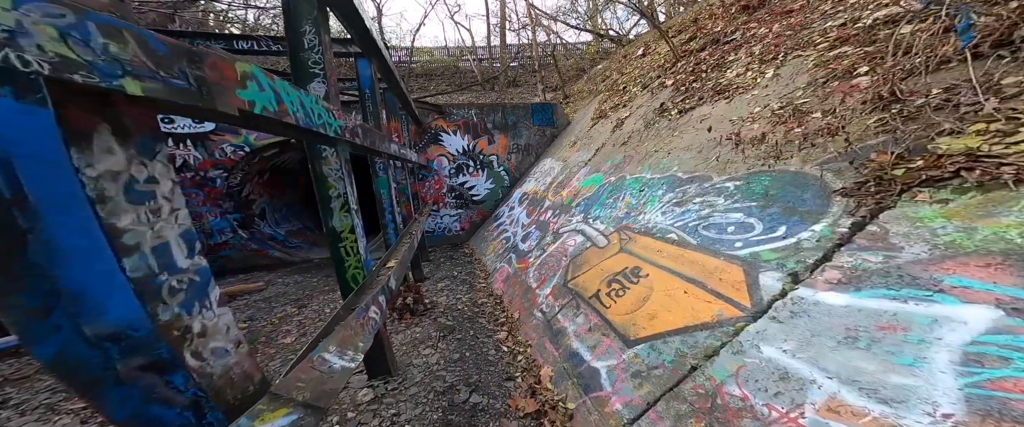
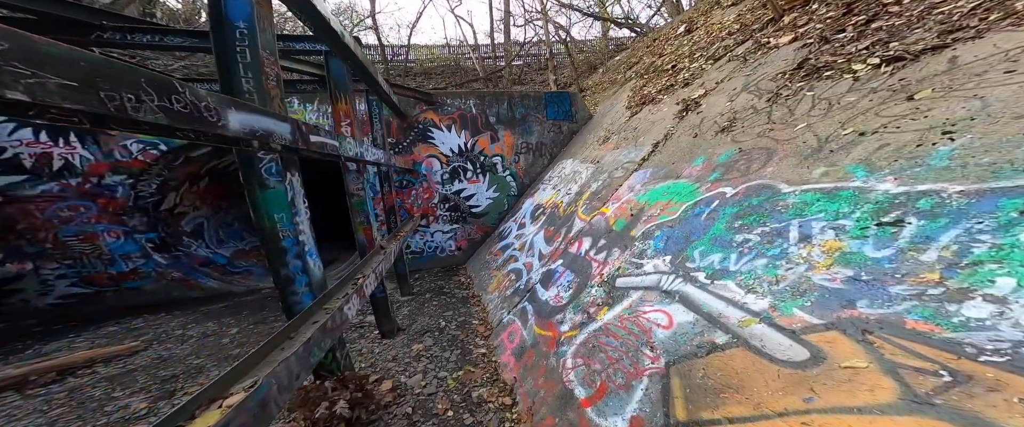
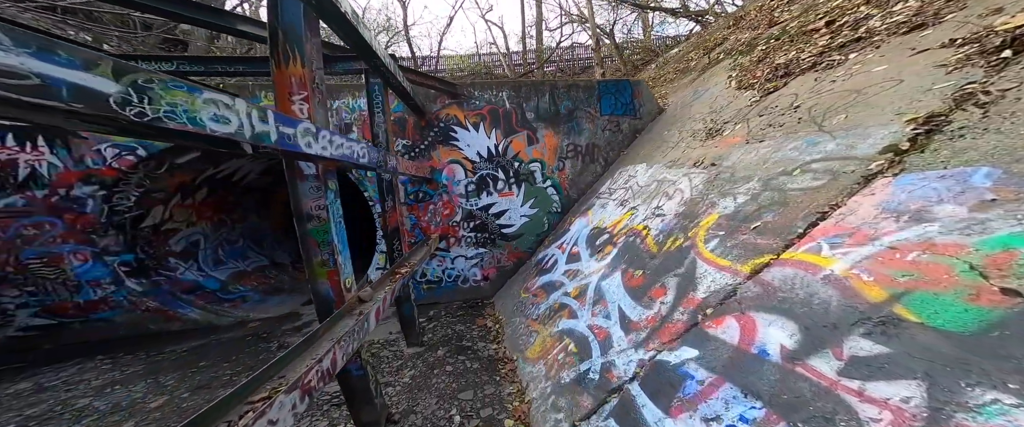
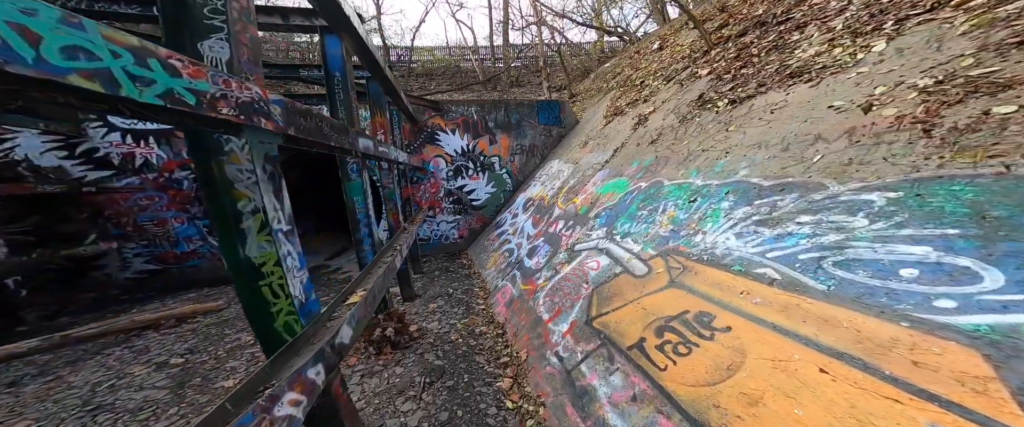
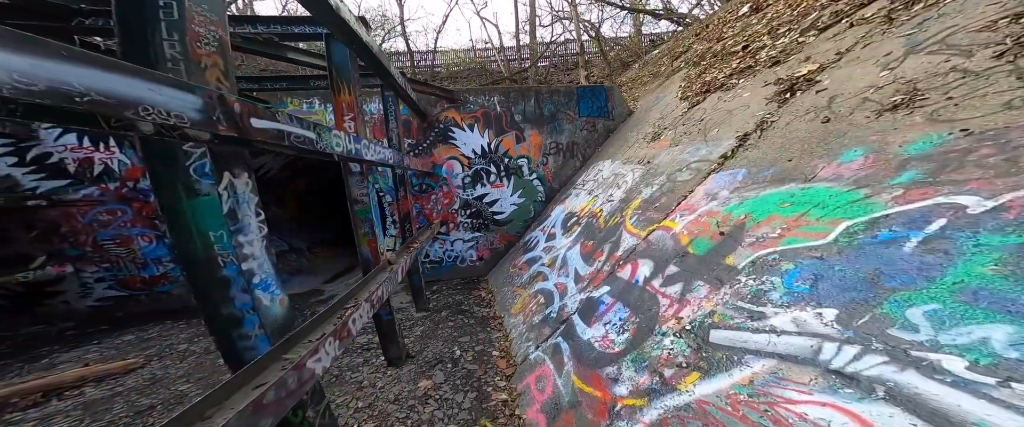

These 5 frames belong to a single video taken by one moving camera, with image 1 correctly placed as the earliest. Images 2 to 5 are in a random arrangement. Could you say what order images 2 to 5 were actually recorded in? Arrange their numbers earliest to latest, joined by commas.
4, 2, 5, 3
